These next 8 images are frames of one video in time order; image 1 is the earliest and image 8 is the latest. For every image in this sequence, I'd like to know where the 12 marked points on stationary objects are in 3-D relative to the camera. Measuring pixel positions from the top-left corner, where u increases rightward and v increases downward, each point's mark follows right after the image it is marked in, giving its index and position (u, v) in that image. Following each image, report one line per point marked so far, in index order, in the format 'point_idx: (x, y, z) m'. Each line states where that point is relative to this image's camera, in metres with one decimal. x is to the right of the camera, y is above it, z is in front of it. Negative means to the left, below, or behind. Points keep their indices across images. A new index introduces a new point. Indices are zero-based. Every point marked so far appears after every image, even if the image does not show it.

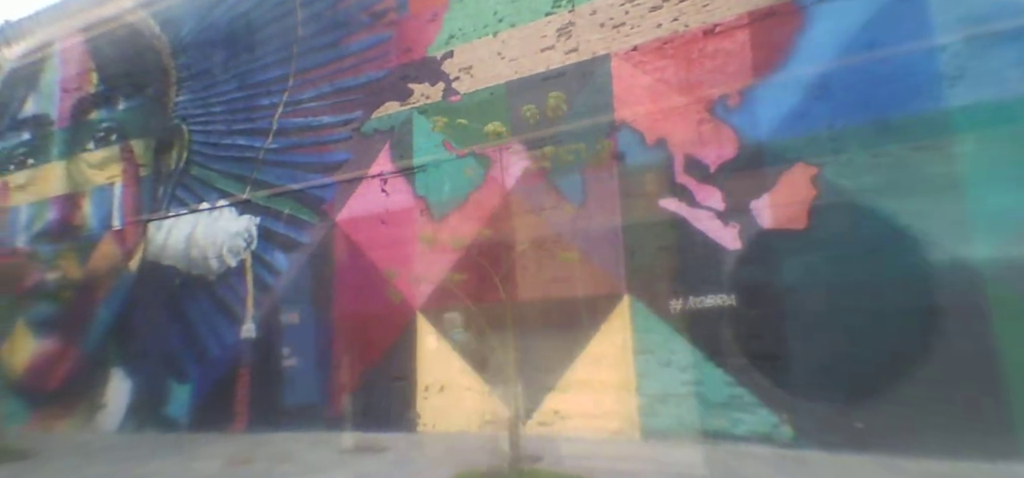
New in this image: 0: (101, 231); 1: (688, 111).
0: (-8.2, +0.2, +10.2) m
1: (+1.9, +1.4, +5.6) m
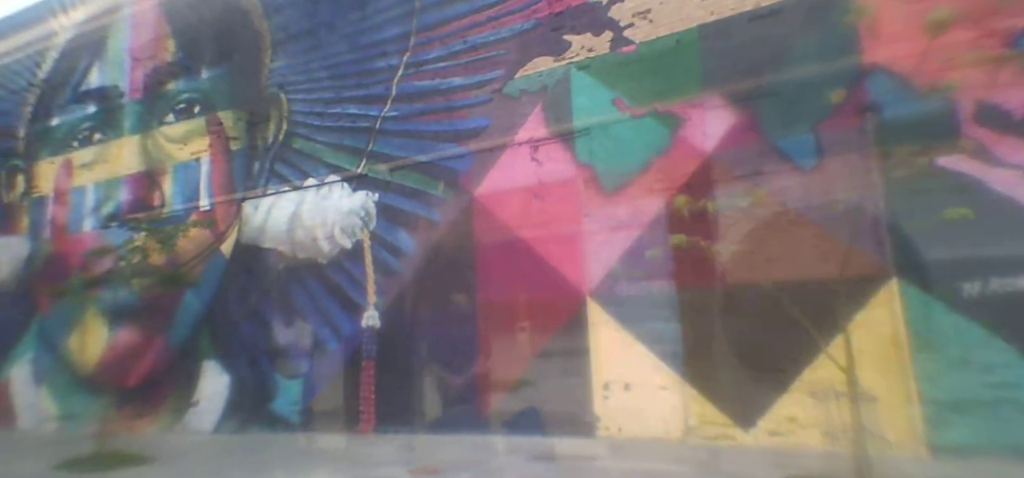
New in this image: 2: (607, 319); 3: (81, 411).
0: (-5.9, +0.5, +9.3) m
1: (+4.1, +1.7, +4.5) m
2: (+1.1, -0.9, +5.9) m
3: (-8.0, -3.2, +9.5) m
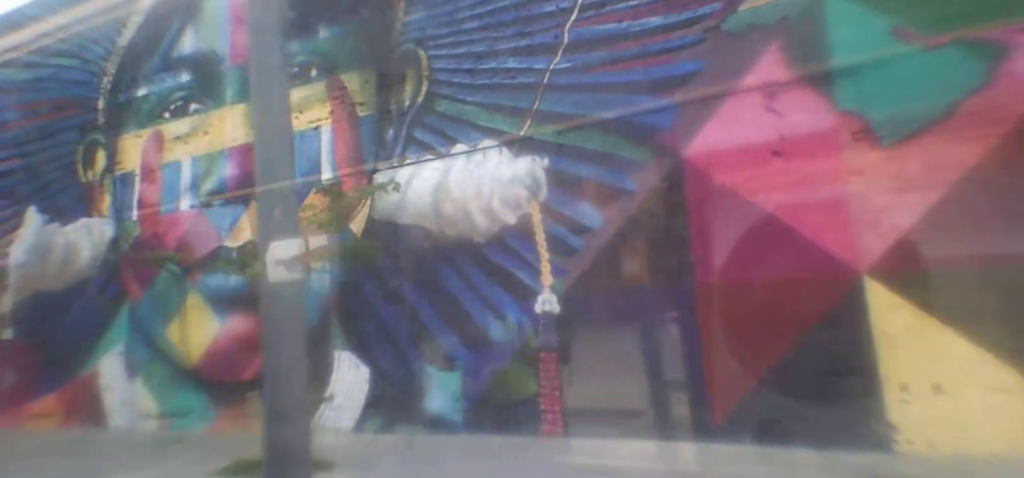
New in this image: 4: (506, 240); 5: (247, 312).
0: (-3.4, +0.9, +8.3) m
1: (+6.4, +2.0, +3.2) m
2: (+3.5, -0.6, +4.7) m
3: (-5.4, -2.9, +8.6) m
4: (-0.1, 0.0, +6.6) m
5: (-4.3, -1.2, +8.5) m
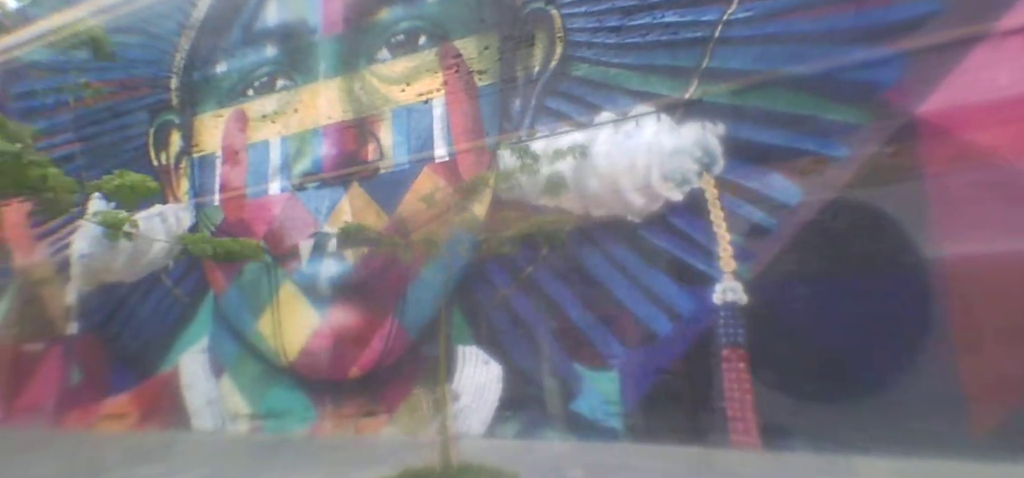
0: (-1.4, +1.1, +7.6) m
1: (+8.2, +2.3, +2.1) m
2: (+5.3, -0.4, +3.8) m
3: (-3.5, -2.6, +7.9) m
4: (+1.8, +0.2, +5.8) m
5: (-2.4, -1.0, +7.7) m
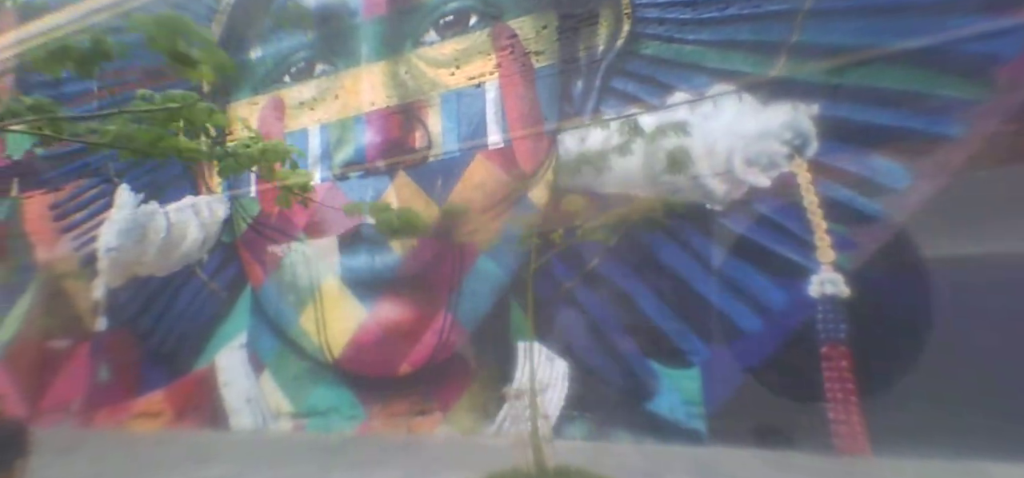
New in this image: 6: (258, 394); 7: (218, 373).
0: (-0.6, +1.2, +7.2) m
1: (+9.0, +2.4, +1.7) m
2: (+6.1, -0.2, +3.4) m
3: (-2.7, -2.5, +7.6) m
4: (+2.6, +0.3, +5.4) m
5: (-1.6, -0.9, +7.4) m
6: (-4.0, -2.5, +8.2) m
7: (-4.9, -2.2, +8.6) m
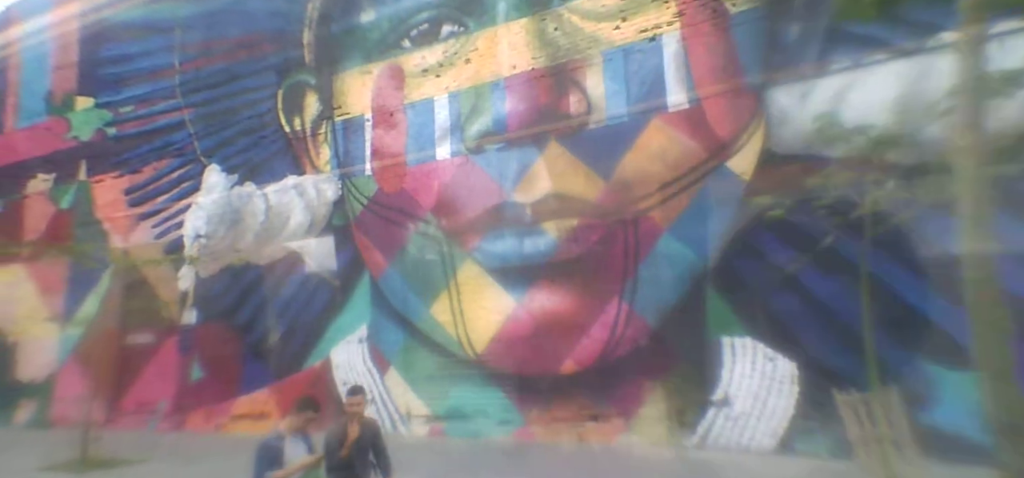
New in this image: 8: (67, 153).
0: (+1.5, +1.5, +6.2) m
1: (+11.0, +2.6, +0.4) m
2: (+8.2, 0.0, +2.2) m
3: (-0.5, -2.2, +6.7) m
4: (+4.7, +0.6, +4.3) m
5: (+0.6, -0.6, +6.4) m
6: (-1.8, -2.2, +7.3) m
7: (-2.7, -2.0, +7.7) m
8: (-9.6, +1.9, +11.0) m
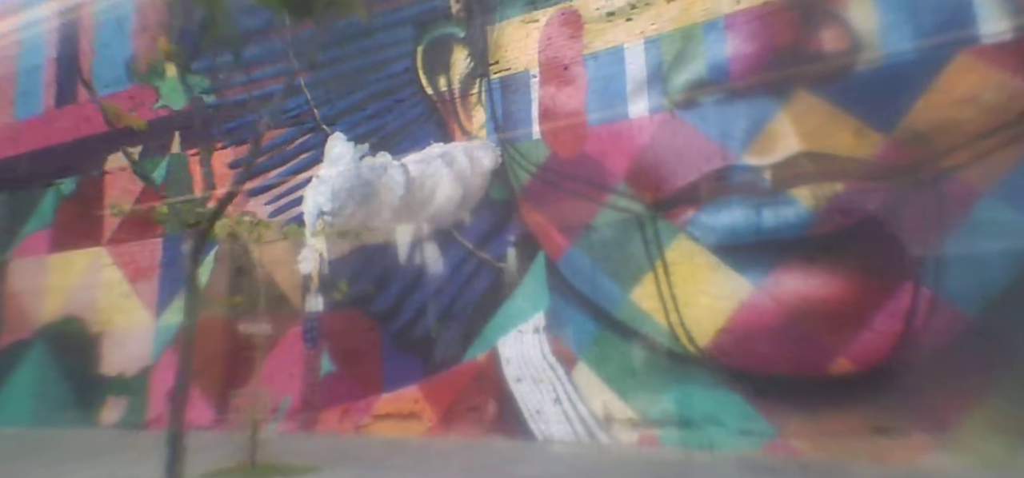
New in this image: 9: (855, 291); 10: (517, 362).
0: (+4.0, +1.8, +4.9) m
1: (+13.3, +2.8, -1.2) m
2: (+10.5, +0.3, +0.7) m
3: (+2.0, -1.9, +5.5) m
4: (+7.1, +0.9, +2.9) m
5: (+3.1, -0.3, +5.2) m
6: (+0.7, -1.9, +6.2) m
7: (-0.1, -1.6, +6.6) m
8: (-7.0, +2.3, +10.1) m
9: (+3.3, -0.5, +5.0) m
10: (+0.1, -1.6, +6.6) m
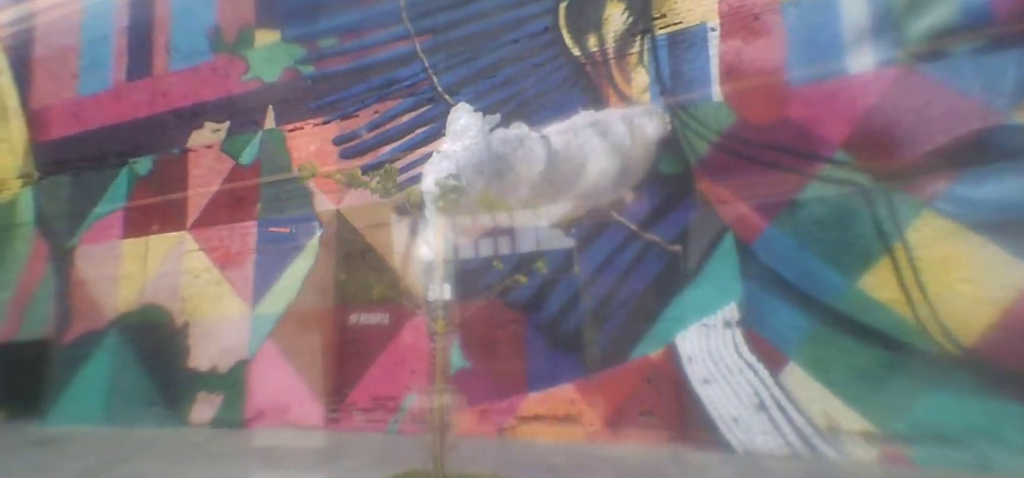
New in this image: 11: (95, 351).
0: (+6.0, +2.0, +3.9) m
1: (+15.1, +2.9, -2.5) m
2: (+12.4, +0.4, -0.5) m
3: (+4.0, -1.7, +4.5) m
4: (+9.1, +1.0, +1.8) m
5: (+5.1, -0.1, +4.2) m
6: (+2.7, -1.6, +5.3) m
7: (+1.9, -1.4, +5.7) m
8: (-4.8, +2.6, +9.4) m
9: (+5.3, -0.3, +4.0) m
10: (+2.1, -1.3, +5.7) m
11: (-8.7, -2.3, +10.8) m
